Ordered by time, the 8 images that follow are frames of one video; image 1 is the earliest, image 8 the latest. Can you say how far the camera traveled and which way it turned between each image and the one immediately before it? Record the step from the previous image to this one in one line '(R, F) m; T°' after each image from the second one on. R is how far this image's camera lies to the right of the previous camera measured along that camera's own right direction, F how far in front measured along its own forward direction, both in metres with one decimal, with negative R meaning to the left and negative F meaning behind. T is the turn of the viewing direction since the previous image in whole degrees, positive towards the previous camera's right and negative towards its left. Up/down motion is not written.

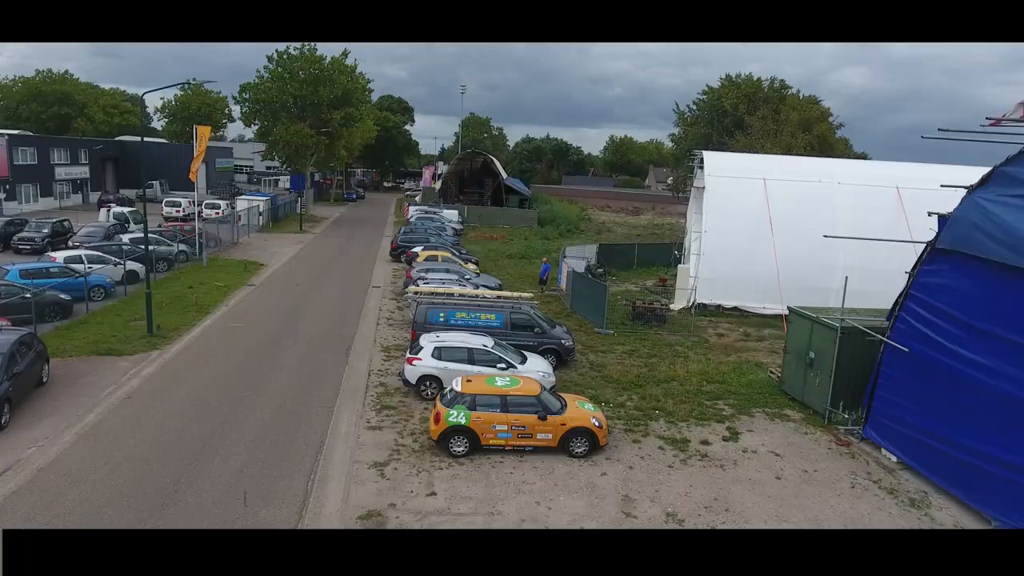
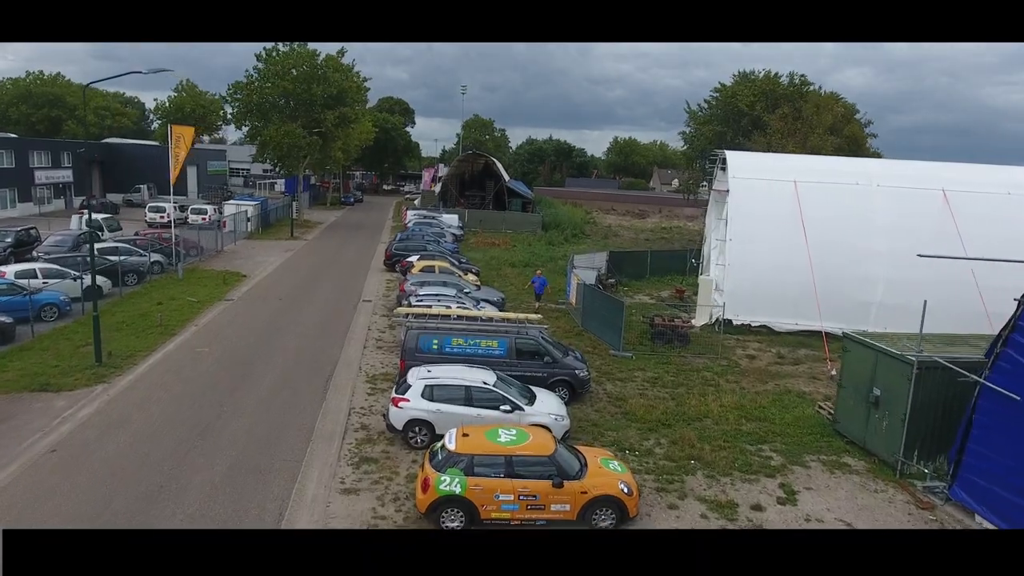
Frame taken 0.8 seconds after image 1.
(-0.1, +2.4) m; 0°
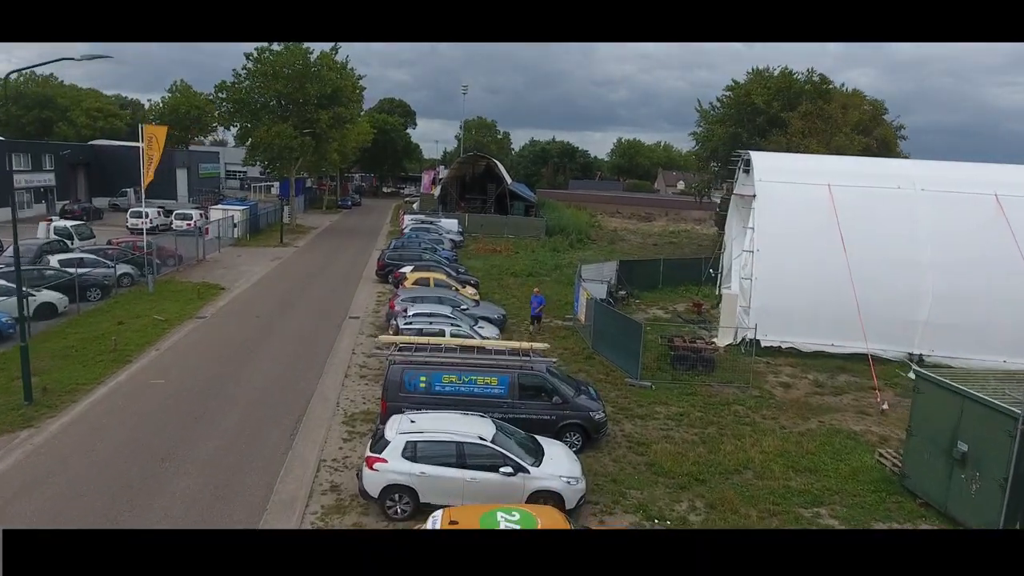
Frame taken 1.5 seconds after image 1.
(0.0, +2.3) m; 0°
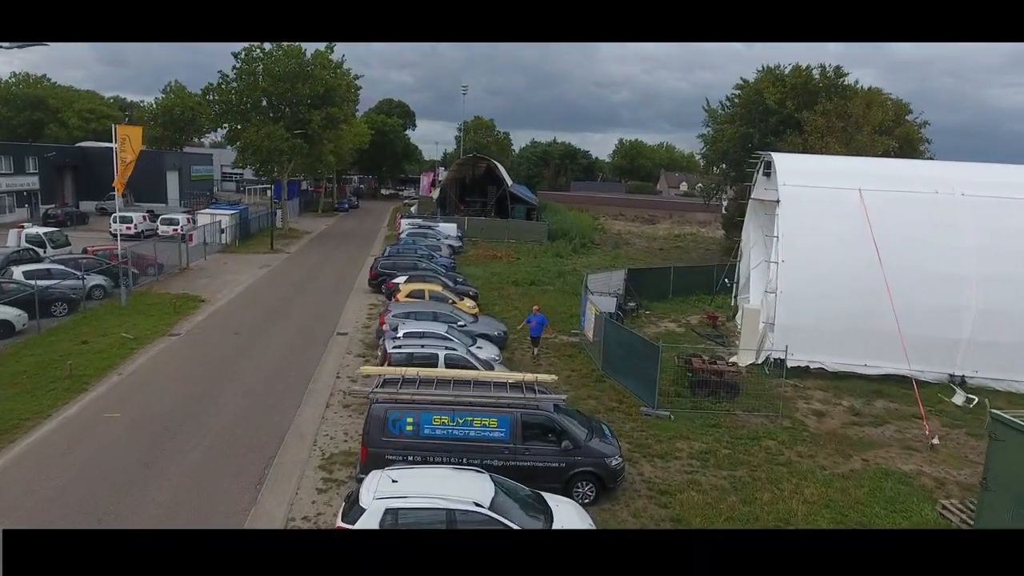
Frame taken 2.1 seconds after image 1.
(0.0, +1.8) m; 0°
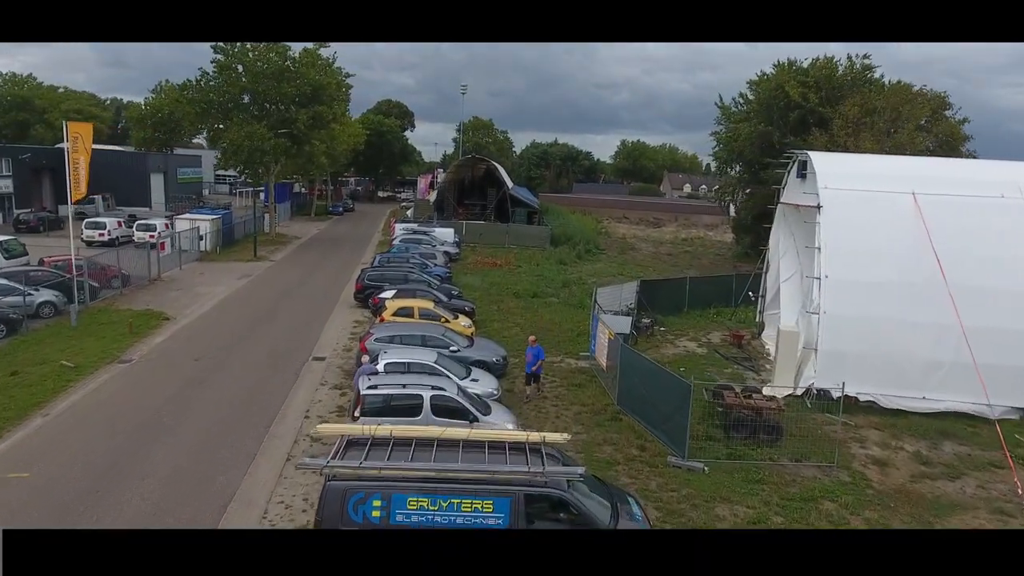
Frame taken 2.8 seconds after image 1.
(0.0, +2.5) m; 0°
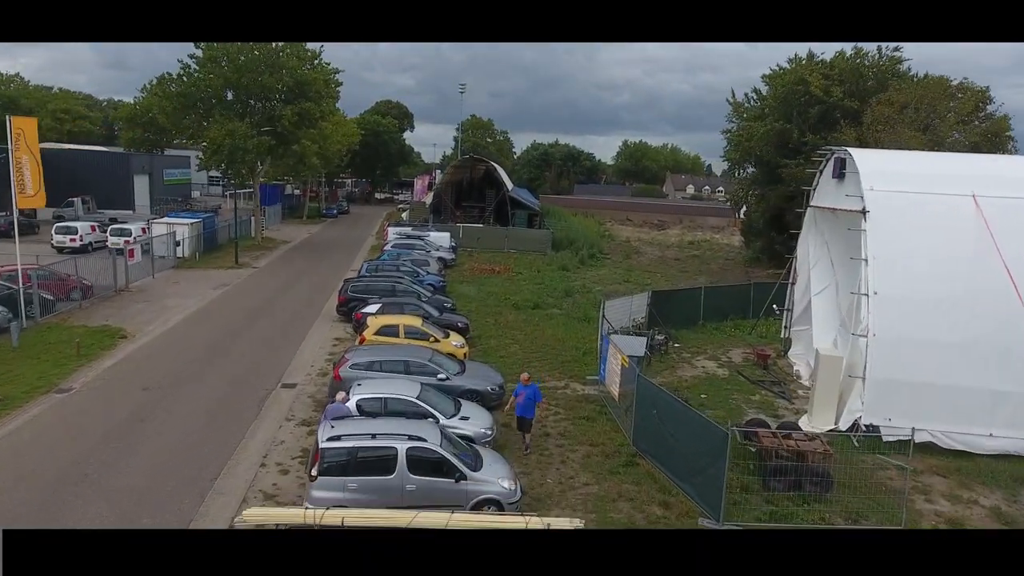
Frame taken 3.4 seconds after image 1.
(+0.1, +2.3) m; 0°
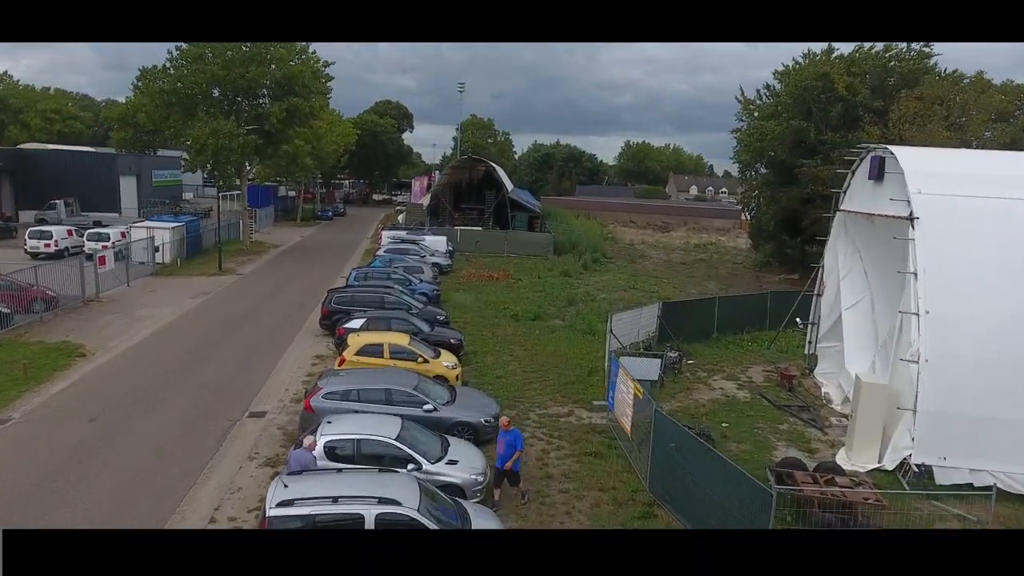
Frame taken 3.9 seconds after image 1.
(+0.1, +1.8) m; 0°
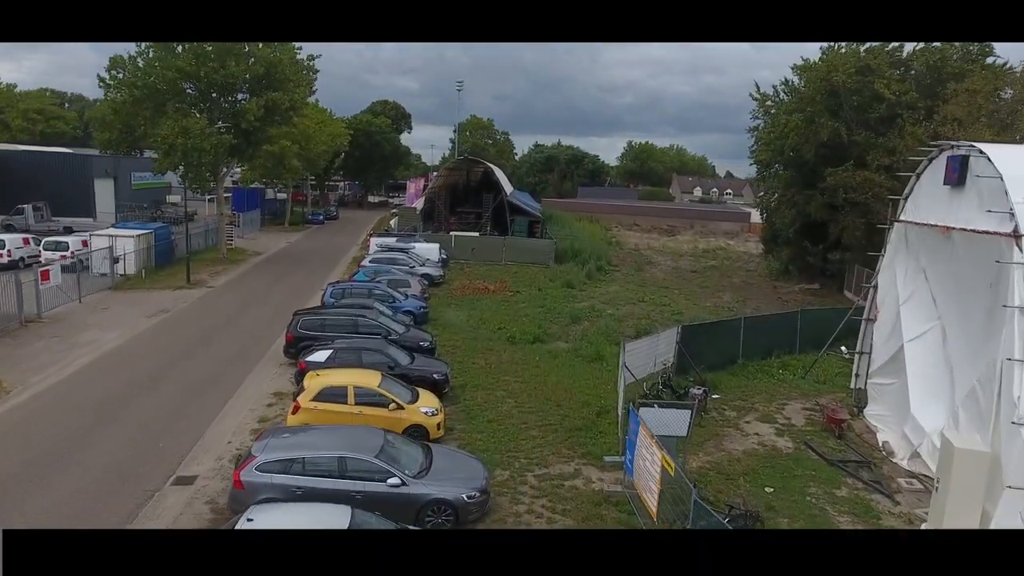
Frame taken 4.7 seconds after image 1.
(+0.2, +2.8) m; 0°
